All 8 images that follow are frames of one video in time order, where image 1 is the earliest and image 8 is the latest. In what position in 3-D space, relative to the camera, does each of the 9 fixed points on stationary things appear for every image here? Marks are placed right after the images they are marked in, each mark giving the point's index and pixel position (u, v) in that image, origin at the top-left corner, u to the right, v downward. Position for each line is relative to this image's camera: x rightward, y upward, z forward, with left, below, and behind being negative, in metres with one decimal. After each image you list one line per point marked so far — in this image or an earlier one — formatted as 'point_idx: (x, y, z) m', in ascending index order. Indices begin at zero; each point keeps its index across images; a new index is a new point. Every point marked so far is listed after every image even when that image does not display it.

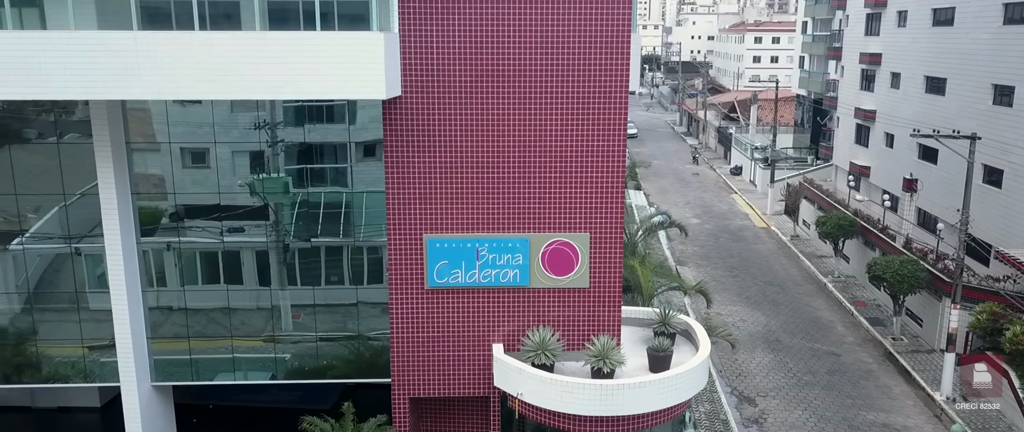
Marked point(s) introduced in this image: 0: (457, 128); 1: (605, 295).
0: (-1.0, +1.6, +15.2) m
1: (+1.9, -1.6, +15.9) m
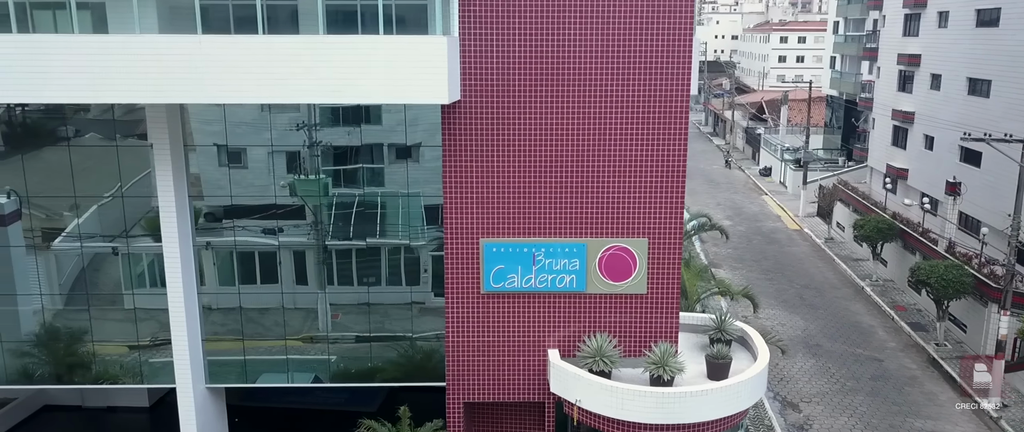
0: (+0.1, +1.5, +15.1) m
1: (+3.0, -1.7, +15.7) m
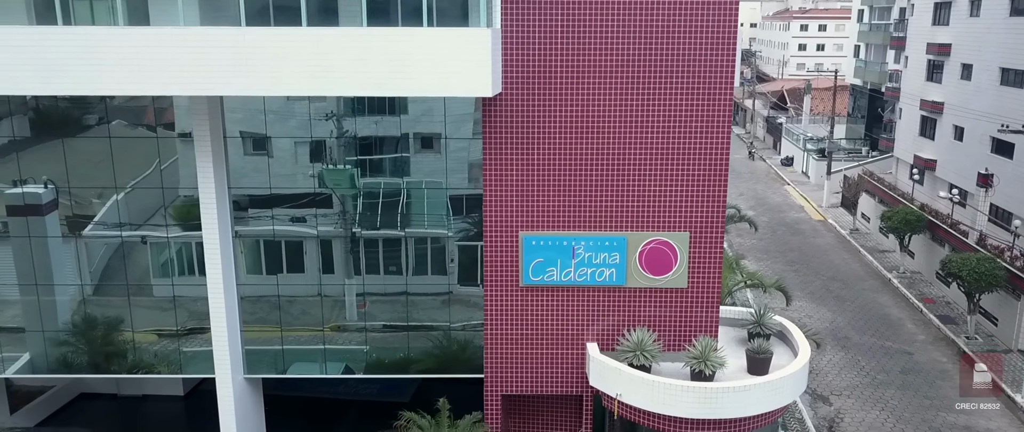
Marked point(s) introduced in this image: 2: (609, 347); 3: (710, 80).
0: (+0.8, +1.7, +15.0) m
1: (+3.7, -1.6, +15.6) m
2: (+1.9, -2.6, +16.1) m
3: (+3.6, +2.4, +14.6) m
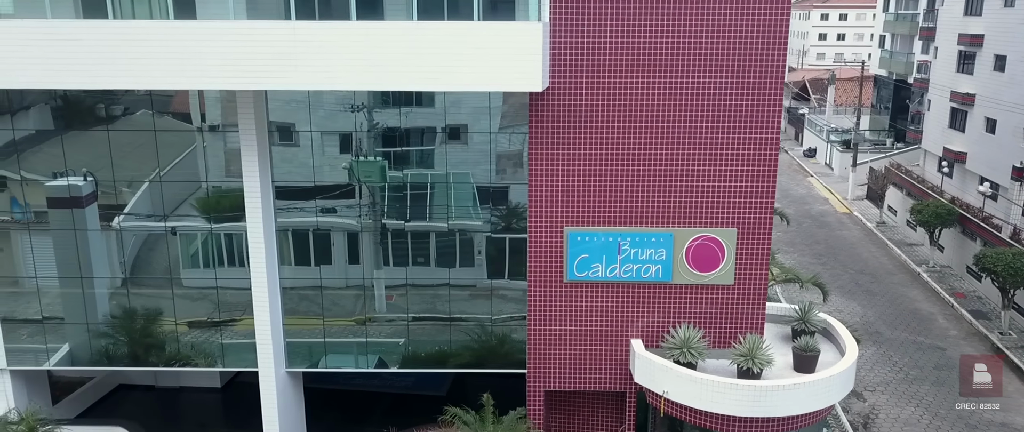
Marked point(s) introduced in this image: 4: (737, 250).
0: (+1.7, +1.7, +14.8) m
1: (+4.6, -1.5, +15.5) m
2: (+2.8, -2.5, +16.0) m
3: (+4.4, +2.5, +14.4) m
4: (+4.2, -0.6, +15.3) m
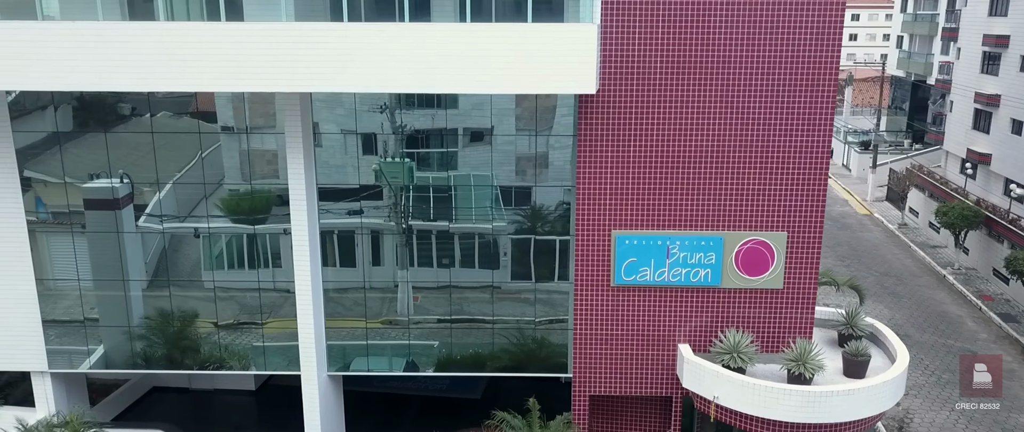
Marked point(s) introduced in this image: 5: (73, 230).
0: (+2.6, +1.7, +14.7) m
1: (+5.5, -1.5, +15.3) m
2: (+3.7, -2.6, +15.8) m
3: (+5.3, +2.4, +14.3) m
4: (+5.1, -0.7, +15.1) m
5: (-8.9, -0.3, +16.3) m
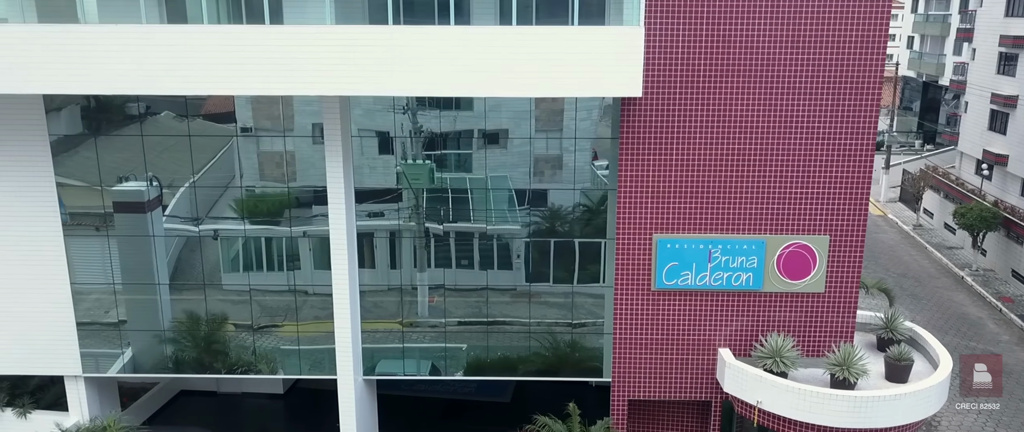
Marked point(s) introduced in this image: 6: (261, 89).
0: (+3.3, +1.6, +14.6) m
1: (+6.2, -1.6, +15.2) m
2: (+4.4, -2.6, +15.7) m
3: (+6.0, +2.4, +14.2) m
4: (+5.9, -0.8, +15.0) m
5: (-8.1, -0.3, +16.2) m
6: (-4.3, +2.2, +13.9) m
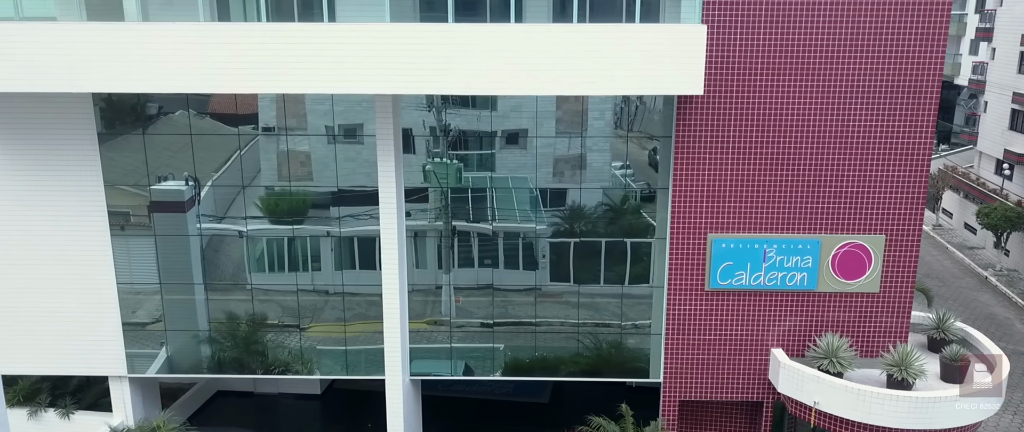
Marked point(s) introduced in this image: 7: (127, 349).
0: (+4.3, +1.6, +14.5) m
1: (+7.2, -1.6, +15.1) m
2: (+5.4, -2.6, +15.6) m
3: (+7.0, +2.4, +14.1) m
4: (+6.9, -0.8, +14.9) m
5: (-7.2, -0.3, +16.1) m
6: (-3.3, +2.2, +13.8) m
7: (-8.1, -2.8, +17.0) m
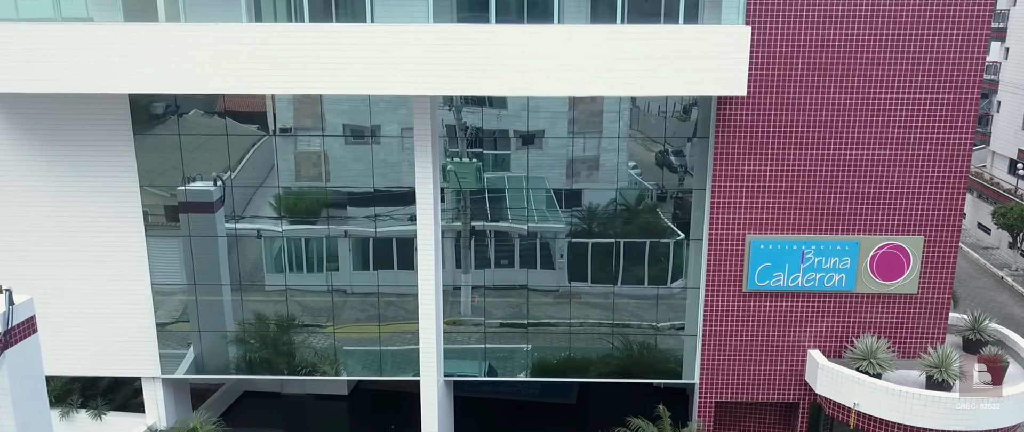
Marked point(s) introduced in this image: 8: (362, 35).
0: (+5.0, +1.6, +14.5) m
1: (+7.9, -1.6, +15.1) m
2: (+6.1, -2.6, +15.6) m
3: (+7.7, +2.4, +14.1) m
4: (+7.6, -0.8, +14.9) m
5: (-6.5, -0.3, +16.1) m
6: (-2.6, +2.2, +13.8) m
7: (-7.4, -2.8, +17.0) m
8: (-2.5, +3.0, +13.2) m
